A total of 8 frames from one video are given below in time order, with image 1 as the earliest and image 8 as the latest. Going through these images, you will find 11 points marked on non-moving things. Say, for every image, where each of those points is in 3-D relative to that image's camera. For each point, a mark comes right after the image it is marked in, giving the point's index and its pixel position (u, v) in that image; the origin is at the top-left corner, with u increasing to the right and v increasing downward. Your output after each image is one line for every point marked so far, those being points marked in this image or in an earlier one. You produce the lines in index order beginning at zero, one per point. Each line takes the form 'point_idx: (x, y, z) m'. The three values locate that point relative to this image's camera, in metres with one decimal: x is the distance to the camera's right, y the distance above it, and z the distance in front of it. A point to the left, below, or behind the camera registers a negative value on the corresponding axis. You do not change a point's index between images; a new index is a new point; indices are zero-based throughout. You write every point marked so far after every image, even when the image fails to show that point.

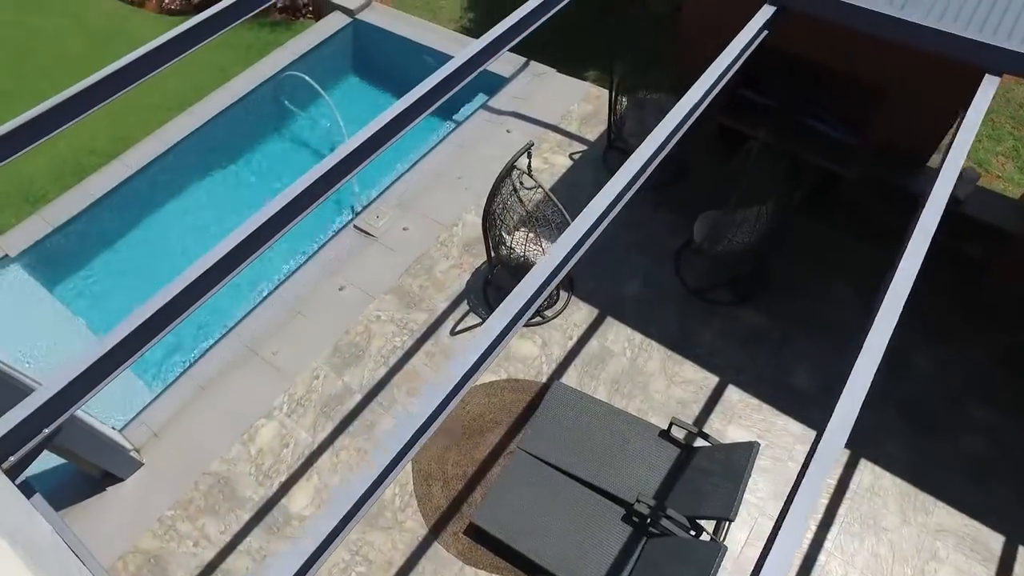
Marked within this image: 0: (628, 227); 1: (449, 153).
0: (+1.3, +0.7, +7.7) m
1: (-0.8, +1.6, +8.6) m
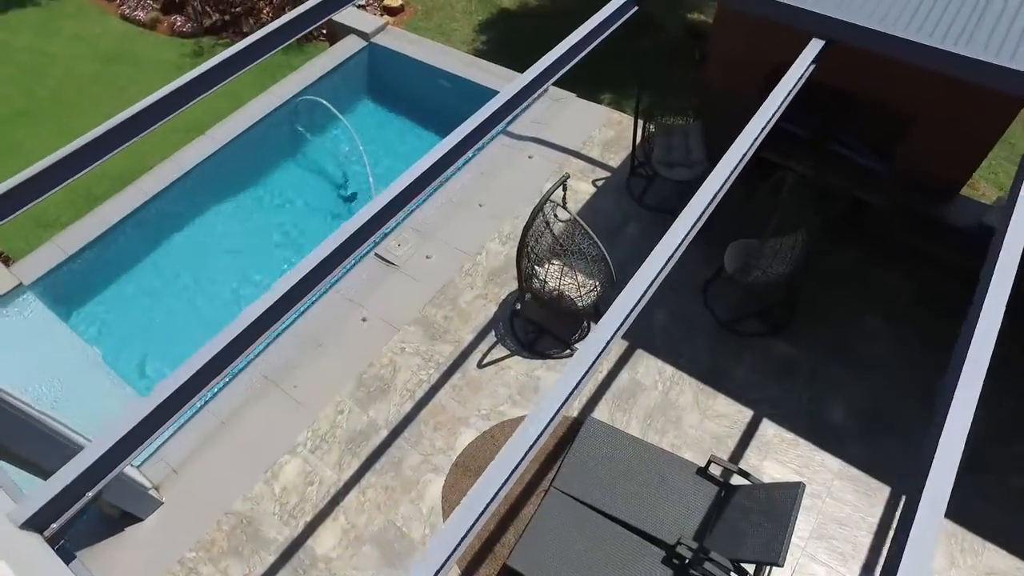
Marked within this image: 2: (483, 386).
0: (+1.5, +0.4, +7.5) m
1: (-0.5, +1.3, +8.5) m
2: (-0.3, -0.9, +6.5) m
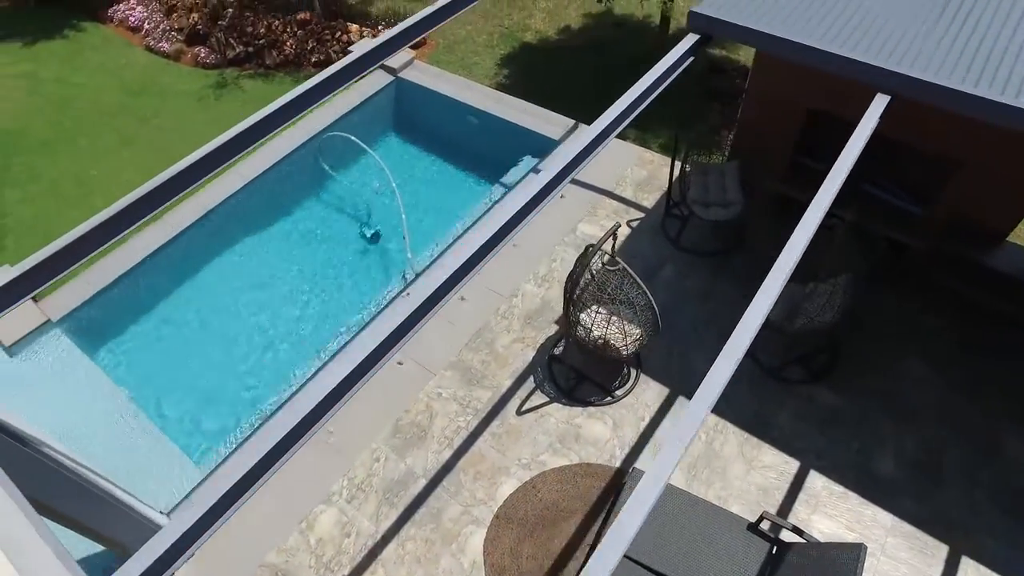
0: (+1.9, -0.1, +7.4) m
1: (-0.1, +0.8, +8.4) m
2: (+0.1, -1.3, +6.4) m
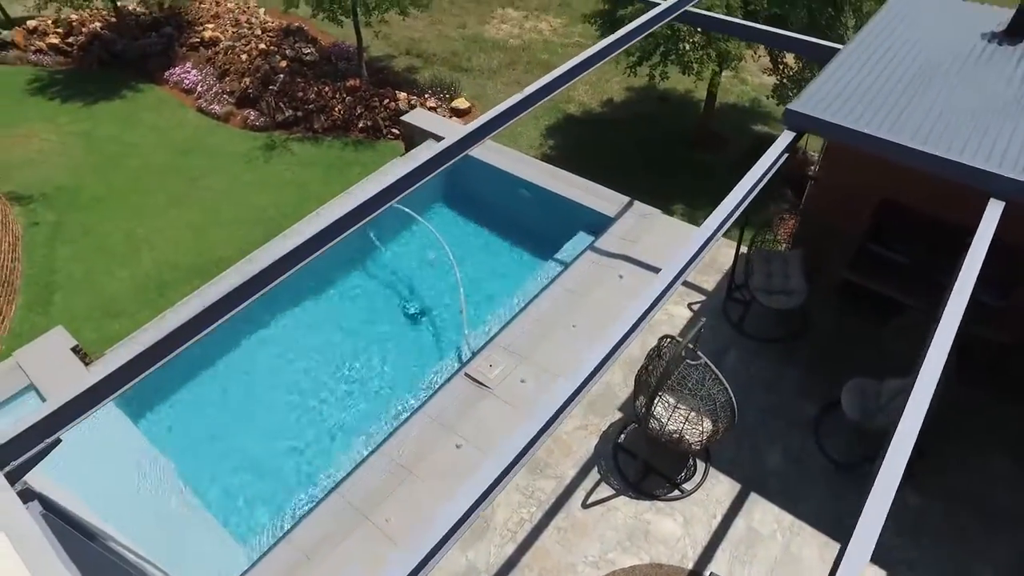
0: (+2.5, -1.0, +7.2) m
1: (+0.6, -0.1, +8.3) m
2: (+0.7, -2.1, +6.1) m
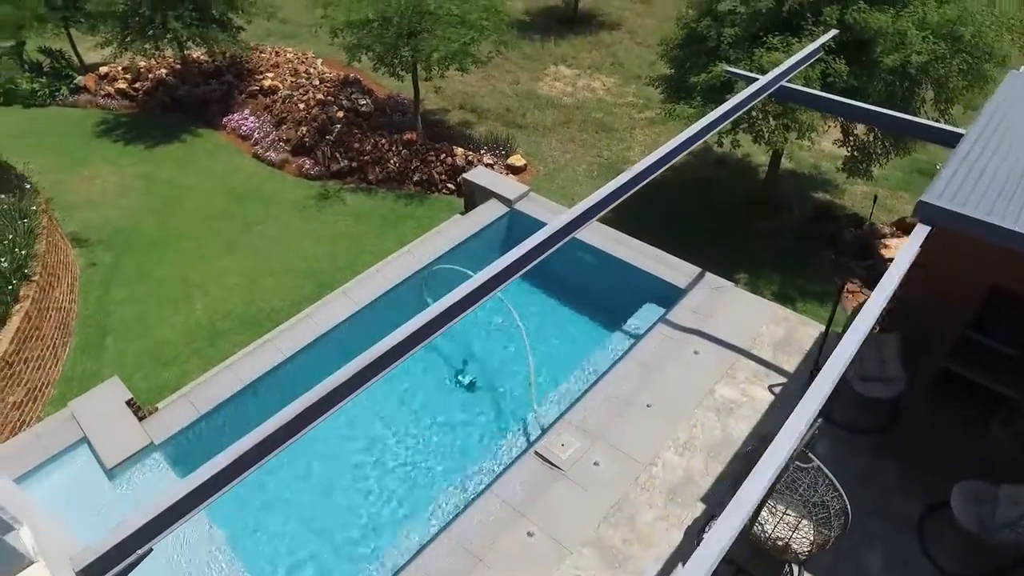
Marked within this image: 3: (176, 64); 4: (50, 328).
0: (+3.3, -1.9, +6.7) m
1: (+1.4, -1.0, +7.9) m
2: (+1.3, -2.8, +5.6) m
3: (-9.0, +6.0, +18.7) m
4: (-7.0, -0.6, +10.6) m
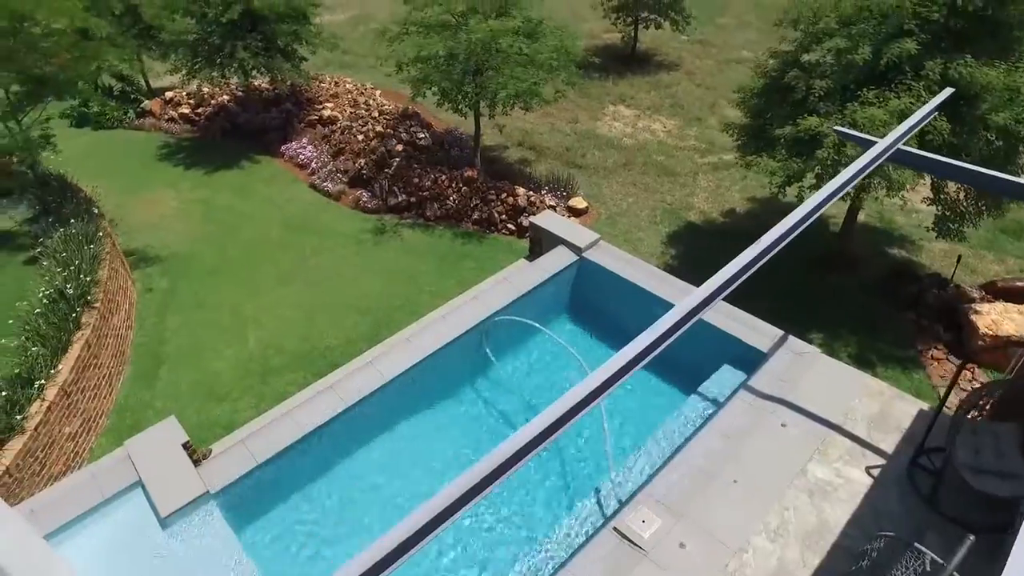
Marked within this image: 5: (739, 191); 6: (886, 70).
0: (+3.9, -2.6, +6.0) m
1: (+2.2, -1.7, +7.4) m
2: (+1.9, -3.4, +5.0) m
3: (-7.4, +5.3, +18.9) m
4: (-6.1, -1.0, +10.5) m
5: (+5.1, +2.2, +15.9) m
6: (+5.1, +3.0, +9.5) m
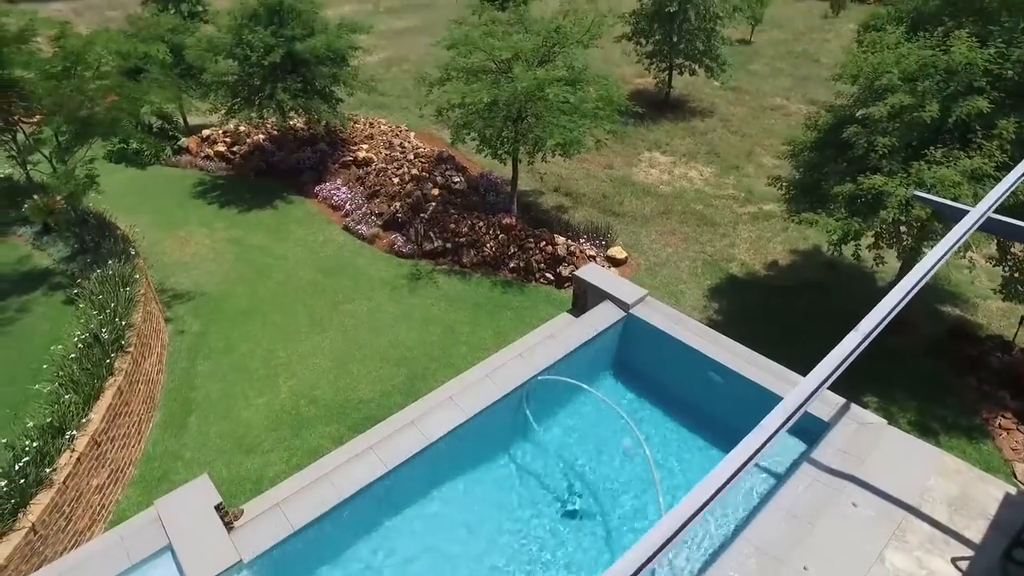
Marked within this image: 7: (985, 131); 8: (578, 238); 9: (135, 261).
0: (+4.4, -3.2, +5.4) m
1: (+2.7, -2.4, +6.9) m
2: (+2.3, -3.9, +4.4) m
3: (-6.4, +4.3, +19.0) m
4: (-5.4, -1.7, +10.2) m
5: (+5.9, +1.0, +15.5) m
6: (+5.8, +2.1, +9.2) m
7: (+6.0, +2.0, +8.9) m
8: (+1.4, +1.1, +14.6) m
9: (-6.6, +0.5, +12.2) m
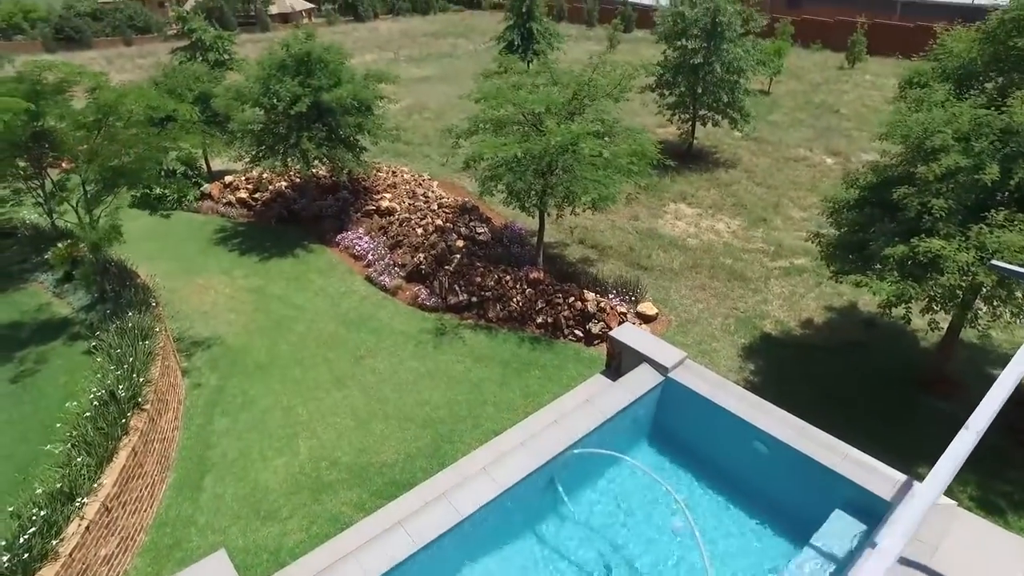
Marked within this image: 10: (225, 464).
0: (+4.7, -3.8, +4.7) m
1: (+3.0, -3.0, +6.3) m
2: (+2.6, -4.4, +3.7) m
3: (-5.8, +2.9, +18.9) m
4: (-5.0, -2.5, +9.8) m
5: (+6.5, -0.2, +15.0) m
6: (+6.2, +1.2, +8.8) m
7: (+6.4, +1.1, +8.5) m
8: (+1.9, -0.1, +14.2) m
9: (-6.1, -0.4, +11.9) m
10: (-4.3, -2.6, +10.5) m
